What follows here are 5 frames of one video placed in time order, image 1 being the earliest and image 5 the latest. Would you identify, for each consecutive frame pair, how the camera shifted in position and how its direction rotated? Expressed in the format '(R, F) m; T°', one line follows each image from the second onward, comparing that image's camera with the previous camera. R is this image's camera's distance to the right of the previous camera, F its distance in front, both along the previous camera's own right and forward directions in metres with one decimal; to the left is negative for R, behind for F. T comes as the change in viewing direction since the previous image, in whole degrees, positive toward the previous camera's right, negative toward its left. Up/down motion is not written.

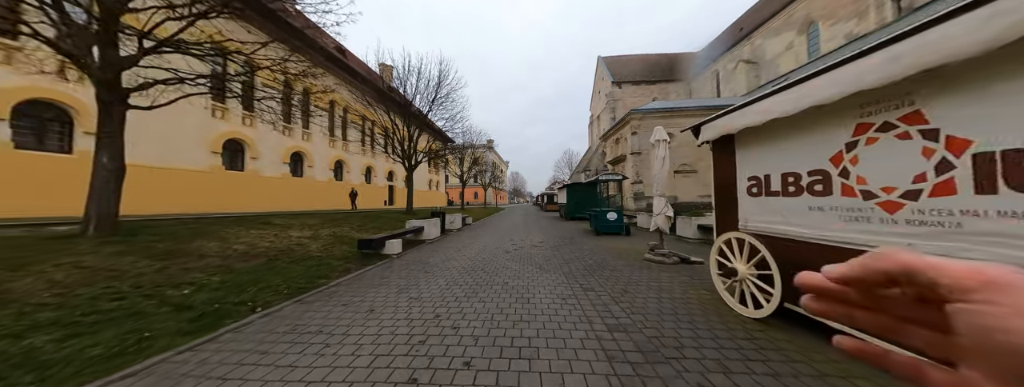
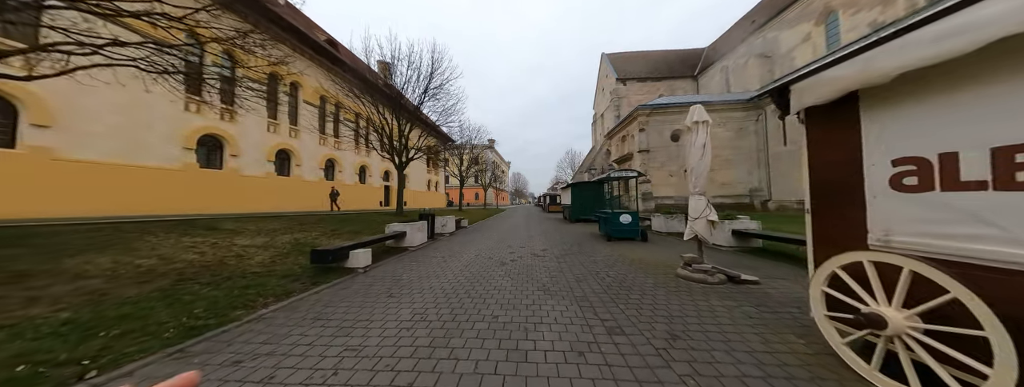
(+0.2, +1.6) m; -1°
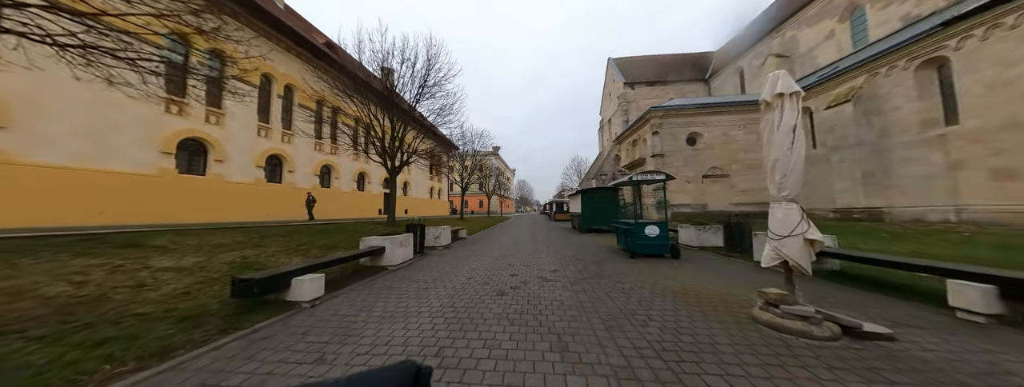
(+0.1, +1.7) m; -1°
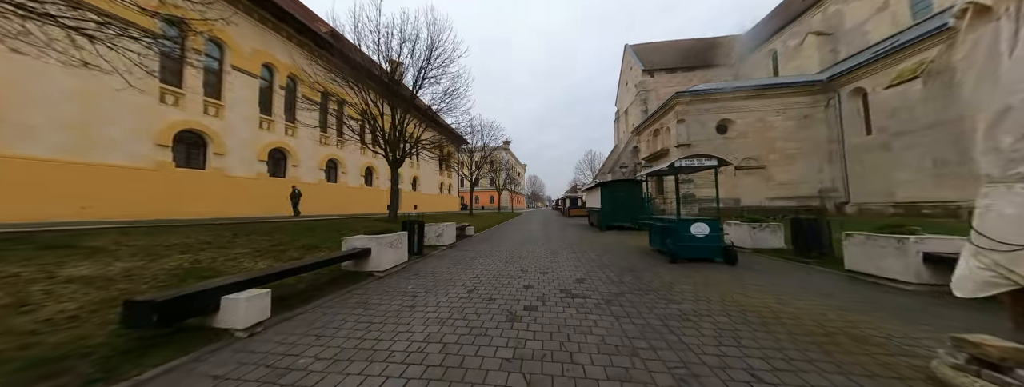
(-0.1, +1.5) m; -3°
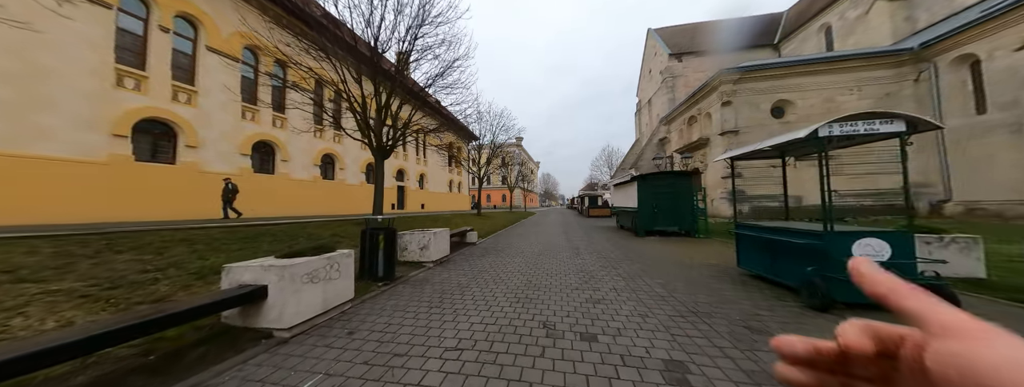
(0.0, +2.9) m; -3°
